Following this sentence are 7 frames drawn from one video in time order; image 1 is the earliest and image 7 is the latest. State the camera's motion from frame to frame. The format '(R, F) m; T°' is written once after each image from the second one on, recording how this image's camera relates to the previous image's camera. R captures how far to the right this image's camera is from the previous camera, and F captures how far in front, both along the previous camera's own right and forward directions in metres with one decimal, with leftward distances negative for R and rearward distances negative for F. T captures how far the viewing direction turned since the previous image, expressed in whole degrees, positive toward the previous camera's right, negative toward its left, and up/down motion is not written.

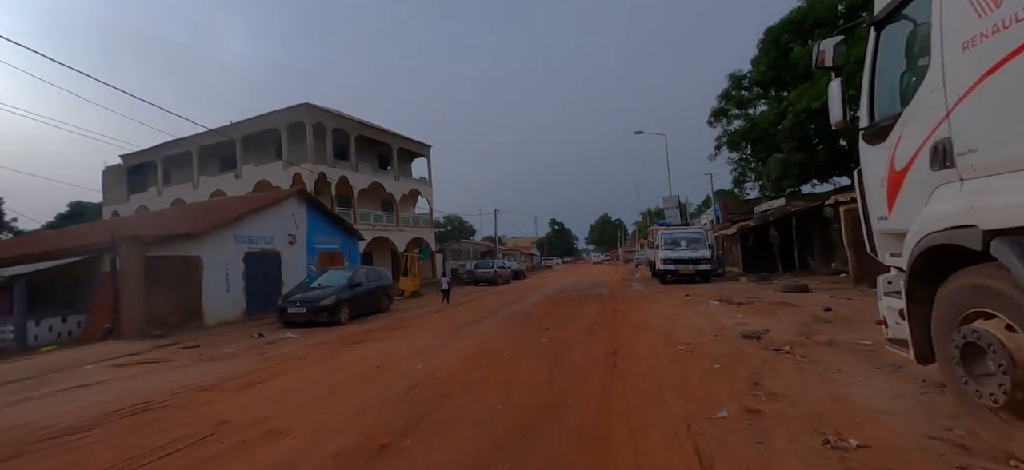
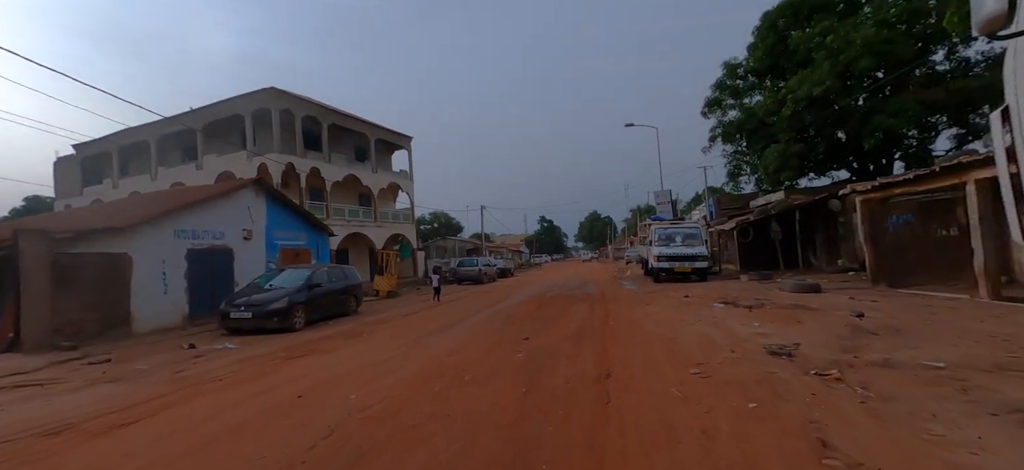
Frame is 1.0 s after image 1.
(+0.4, +1.7) m; +1°
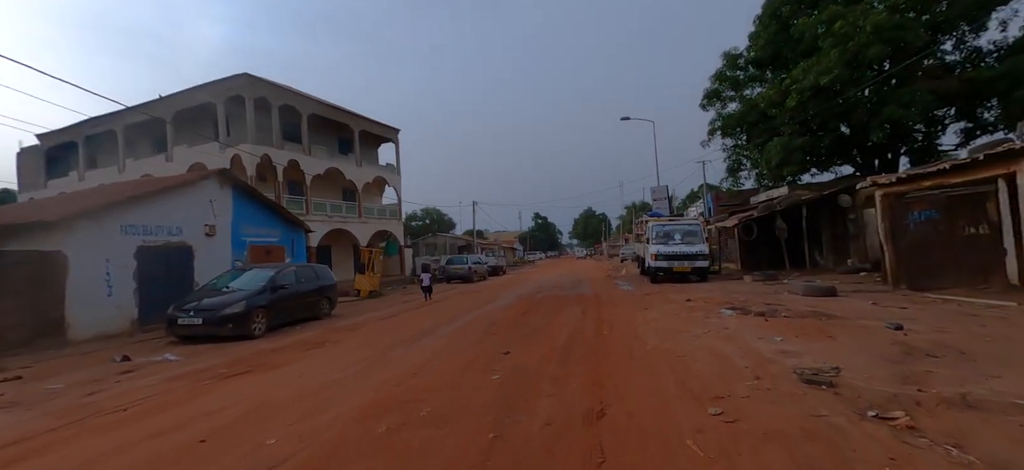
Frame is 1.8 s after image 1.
(+0.3, +1.3) m; +1°
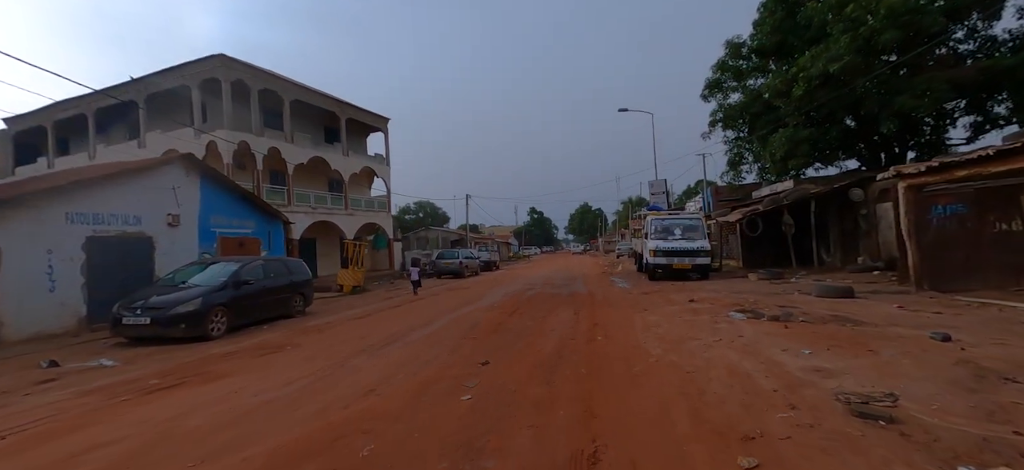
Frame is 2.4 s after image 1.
(+0.2, +1.1) m; +1°
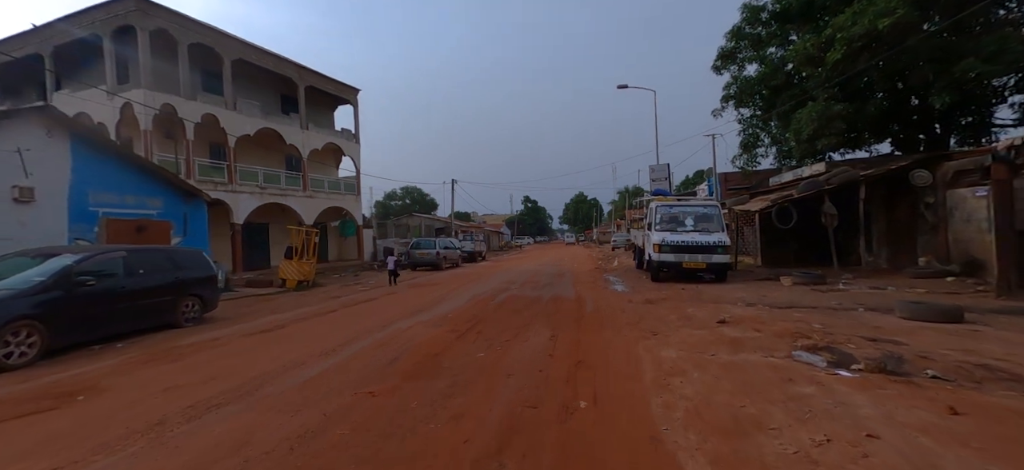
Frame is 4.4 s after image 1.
(+0.8, +3.4) m; +1°
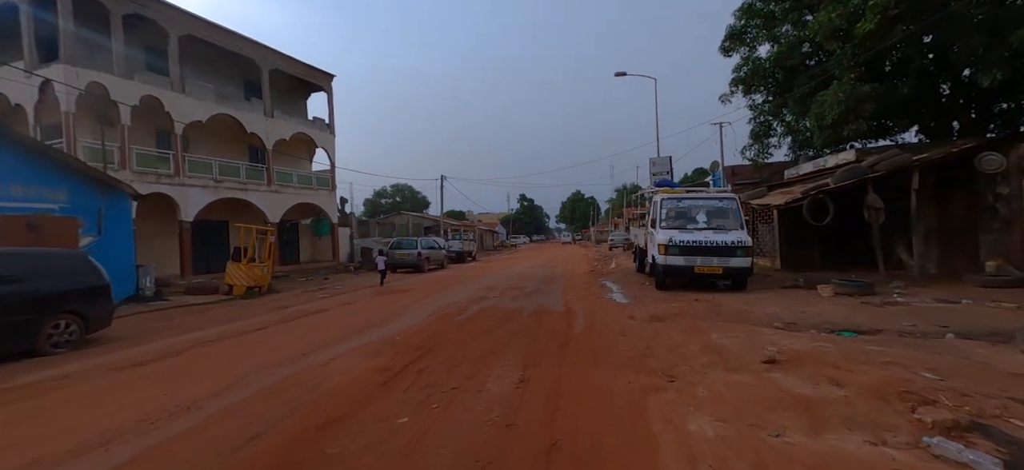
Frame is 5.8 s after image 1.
(+0.6, +2.3) m; 0°
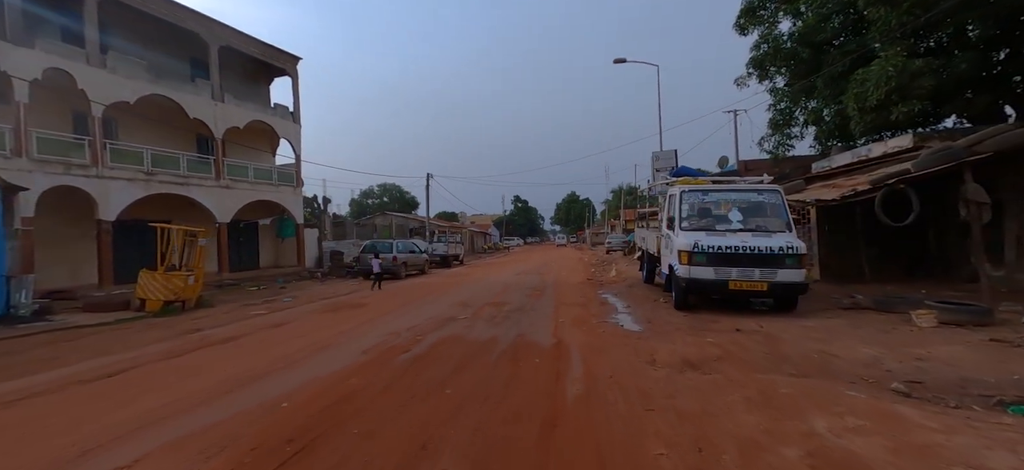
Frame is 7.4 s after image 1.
(+0.4, +2.8) m; +1°
